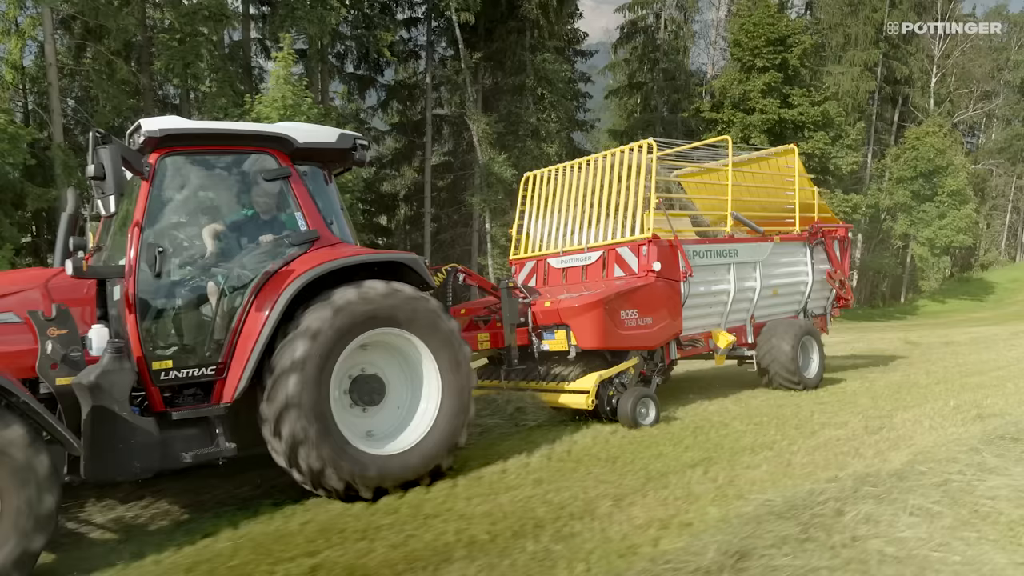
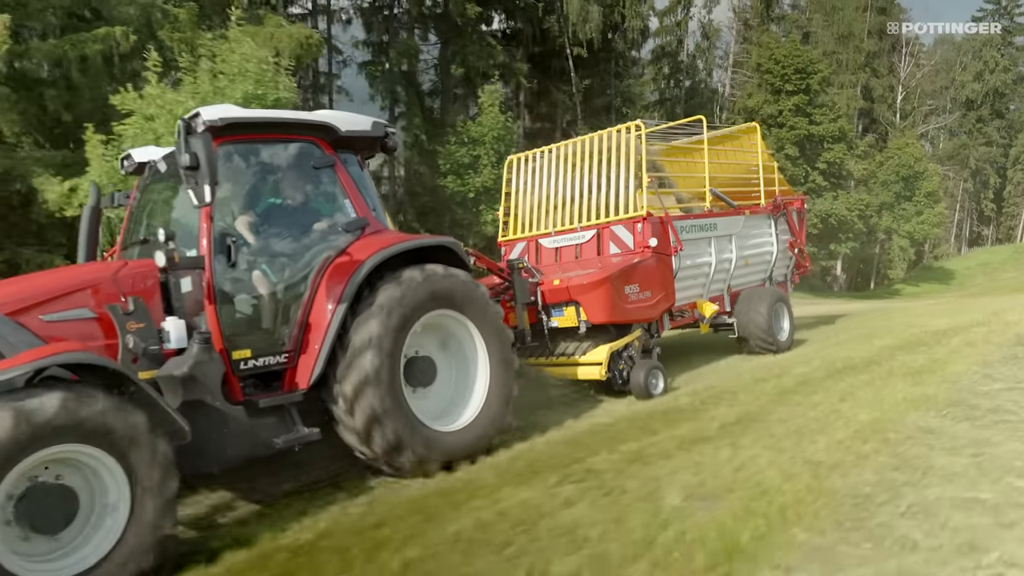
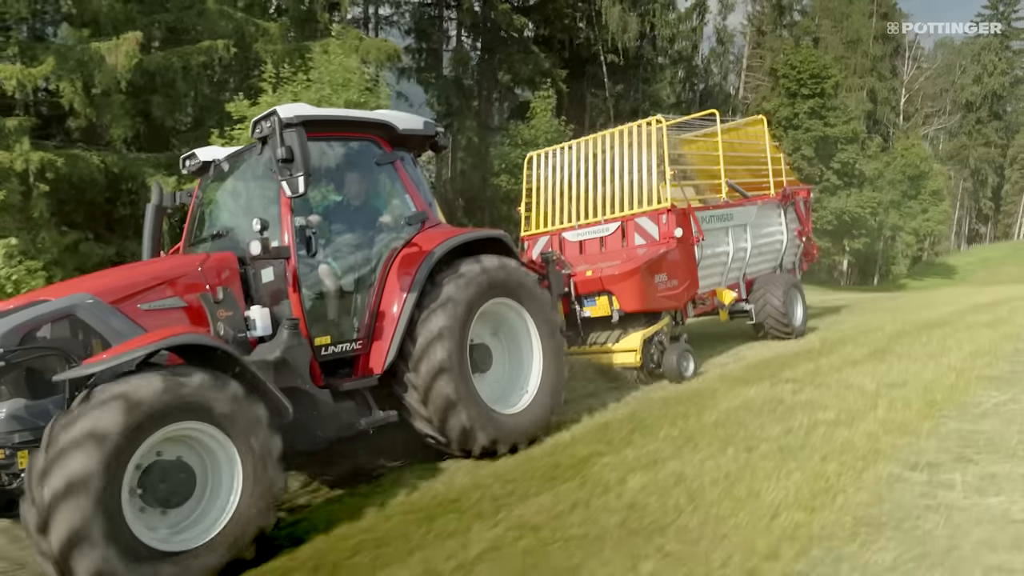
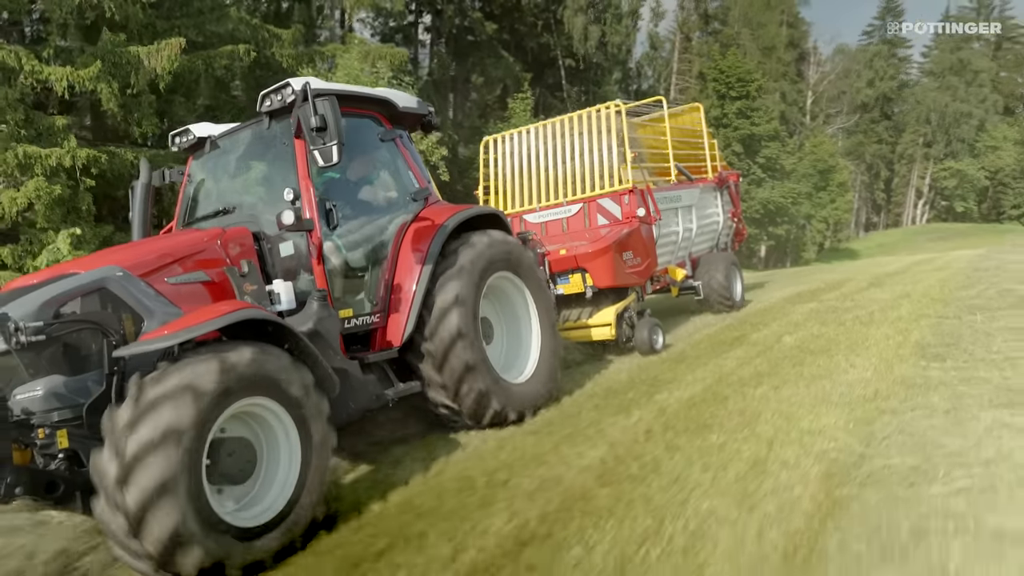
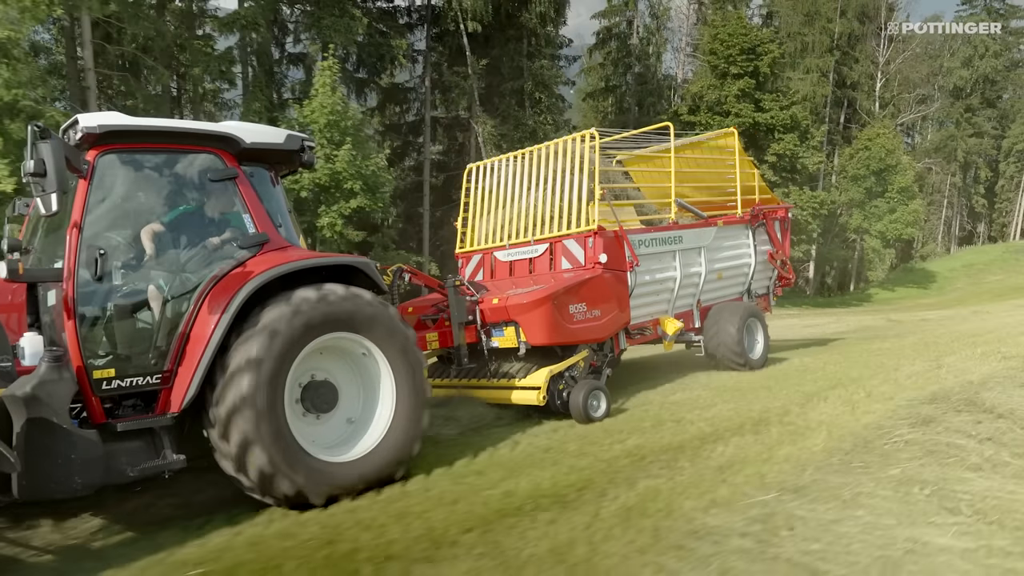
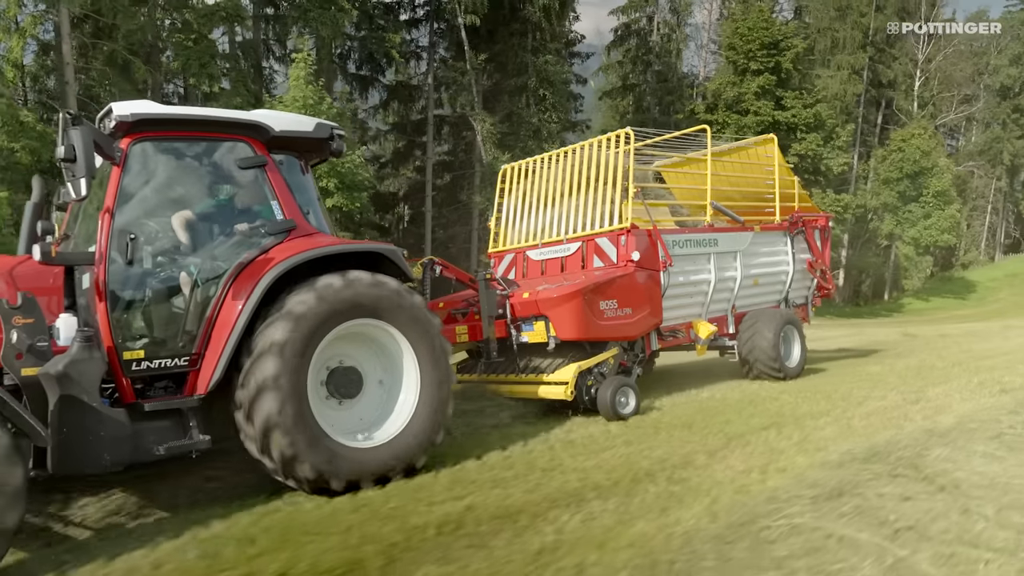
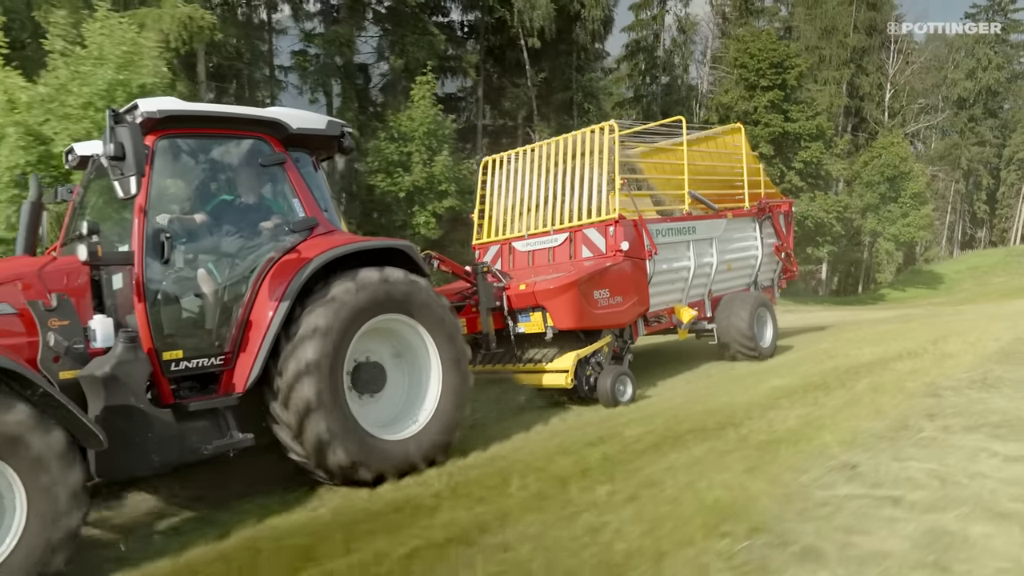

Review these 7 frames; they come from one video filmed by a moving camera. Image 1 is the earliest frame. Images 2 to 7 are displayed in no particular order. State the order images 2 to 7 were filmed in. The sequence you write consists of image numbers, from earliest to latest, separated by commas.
6, 5, 7, 2, 3, 4
